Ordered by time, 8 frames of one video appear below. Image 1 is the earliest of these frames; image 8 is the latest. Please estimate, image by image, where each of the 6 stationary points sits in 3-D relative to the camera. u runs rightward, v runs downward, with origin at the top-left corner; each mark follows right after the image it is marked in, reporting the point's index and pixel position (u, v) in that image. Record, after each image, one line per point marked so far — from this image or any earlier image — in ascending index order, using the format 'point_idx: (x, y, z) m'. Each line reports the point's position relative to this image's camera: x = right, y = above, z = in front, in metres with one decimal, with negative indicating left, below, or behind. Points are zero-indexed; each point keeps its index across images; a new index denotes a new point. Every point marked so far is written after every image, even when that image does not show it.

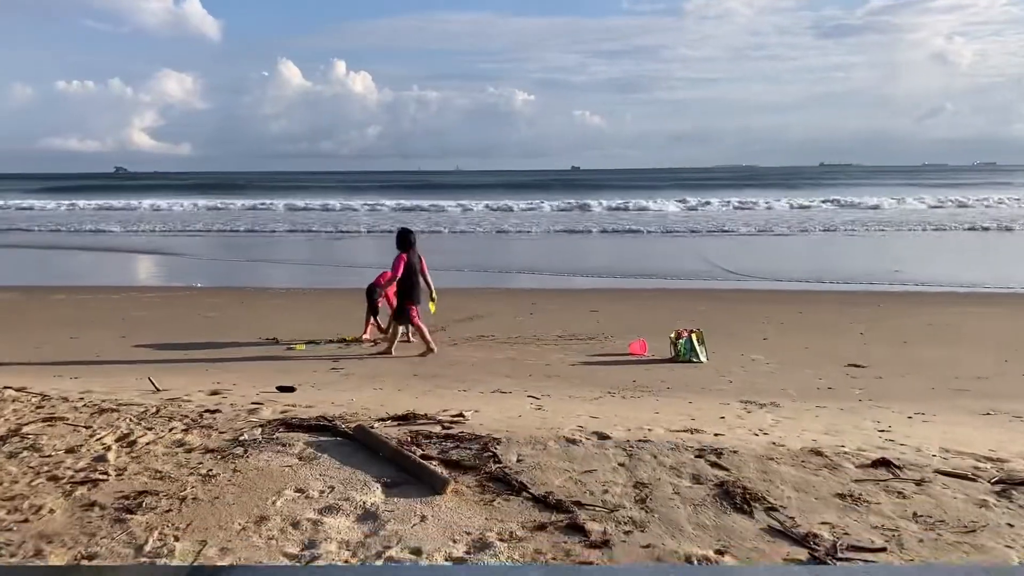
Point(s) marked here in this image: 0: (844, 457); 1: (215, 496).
0: (+1.3, -0.7, +3.8) m
1: (-1.0, -0.7, +3.3) m
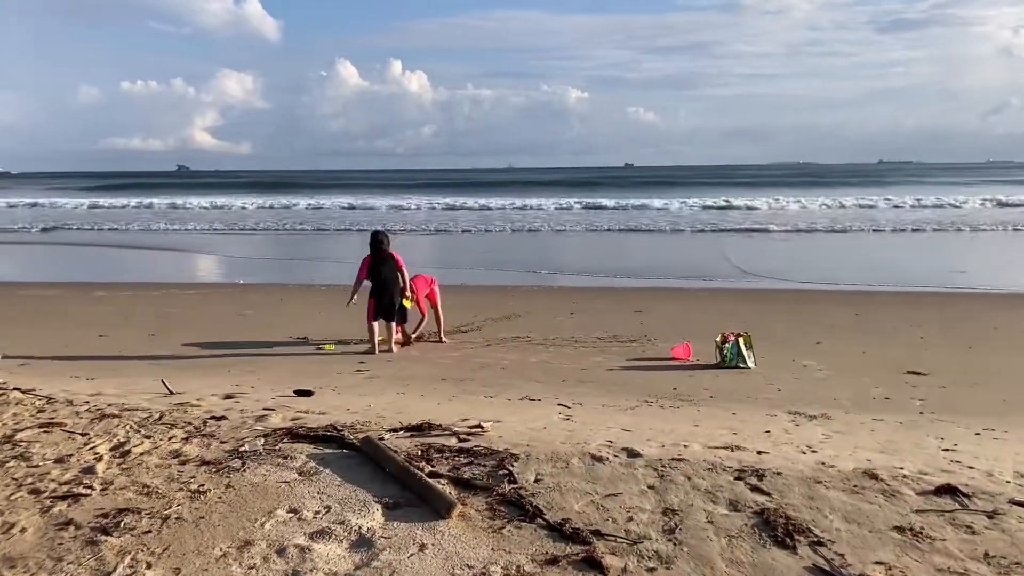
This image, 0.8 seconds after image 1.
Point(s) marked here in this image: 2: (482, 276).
0: (+1.4, -0.7, +3.4) m
1: (-1.0, -0.7, +3.1) m
2: (-0.4, +0.1, +13.8) m
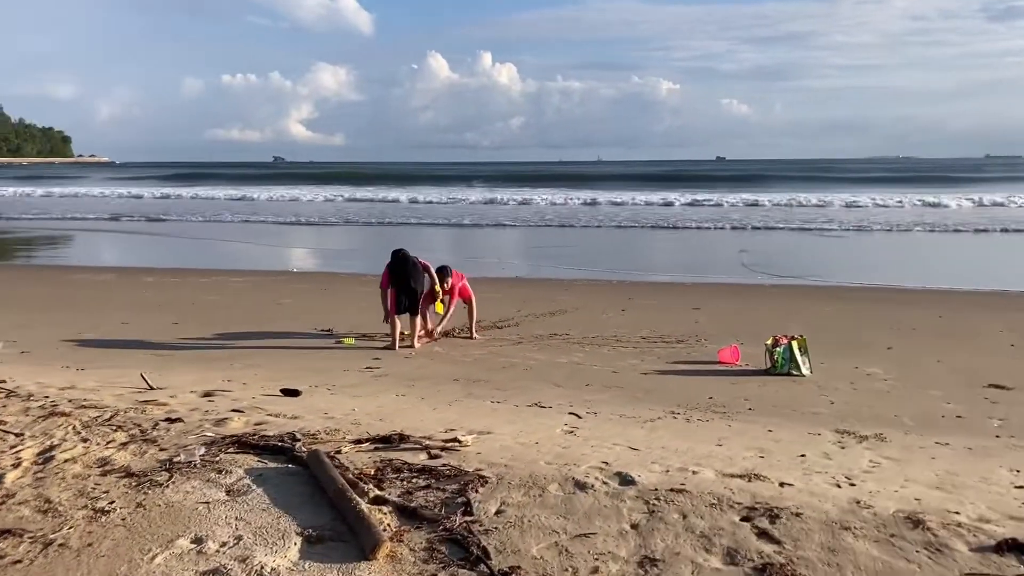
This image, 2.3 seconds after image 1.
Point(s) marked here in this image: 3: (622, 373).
0: (+1.3, -0.7, +2.7) m
1: (-1.2, -0.7, +2.6) m
2: (+0.4, +0.2, +13.2) m
3: (+0.7, -0.5, +5.7) m
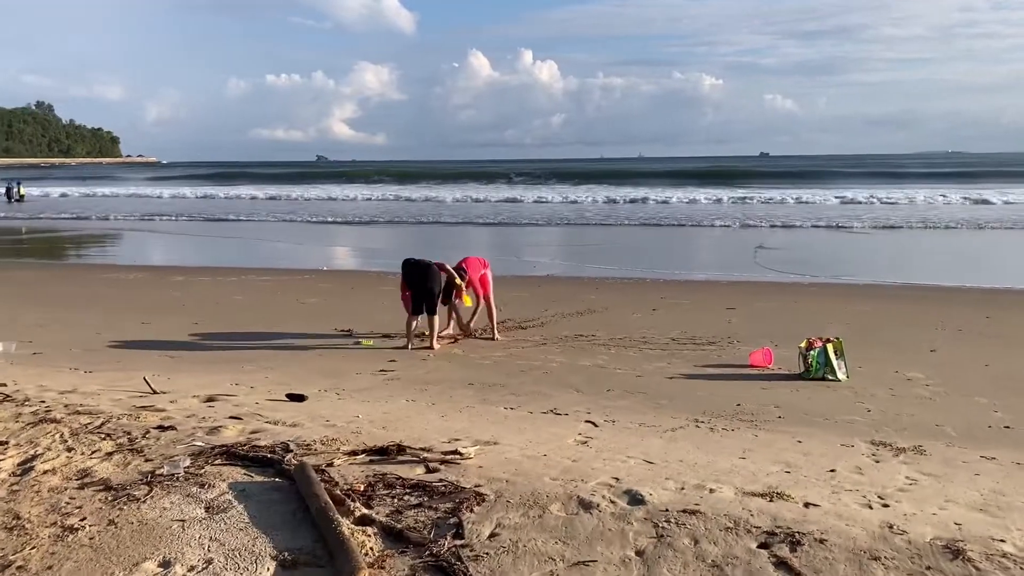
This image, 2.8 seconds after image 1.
0: (+1.2, -0.7, +2.4) m
1: (-1.2, -0.7, +2.4) m
2: (+0.9, +0.2, +13.0) m
3: (+0.8, -0.5, +5.5) m
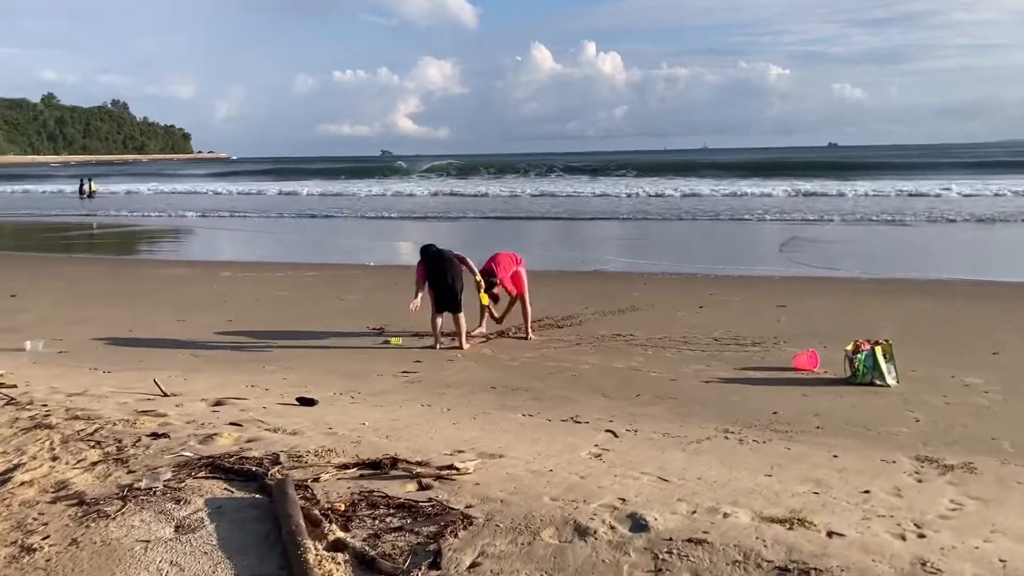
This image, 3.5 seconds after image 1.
0: (+1.2, -0.7, +2.1) m
1: (-1.2, -0.7, +2.3) m
2: (+1.5, +0.3, +12.7) m
3: (+0.9, -0.5, +5.2) m
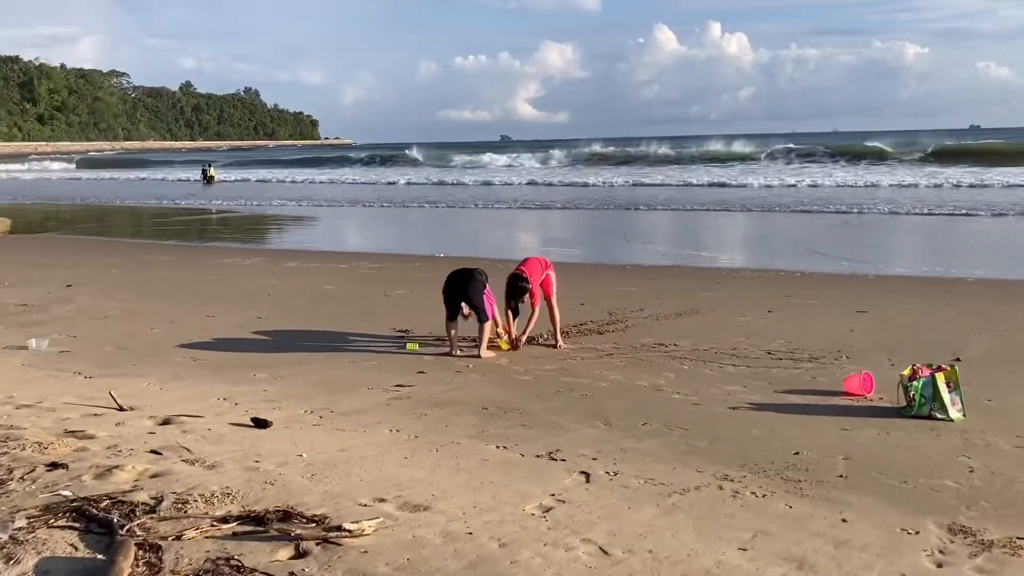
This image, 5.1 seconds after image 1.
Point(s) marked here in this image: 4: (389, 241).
0: (+0.8, -0.8, +1.4) m
1: (-1.6, -0.8, +1.9) m
2: (+2.4, +0.4, +11.9) m
3: (+0.9, -0.6, +4.5) m
4: (-2.0, +0.8, +15.5) m
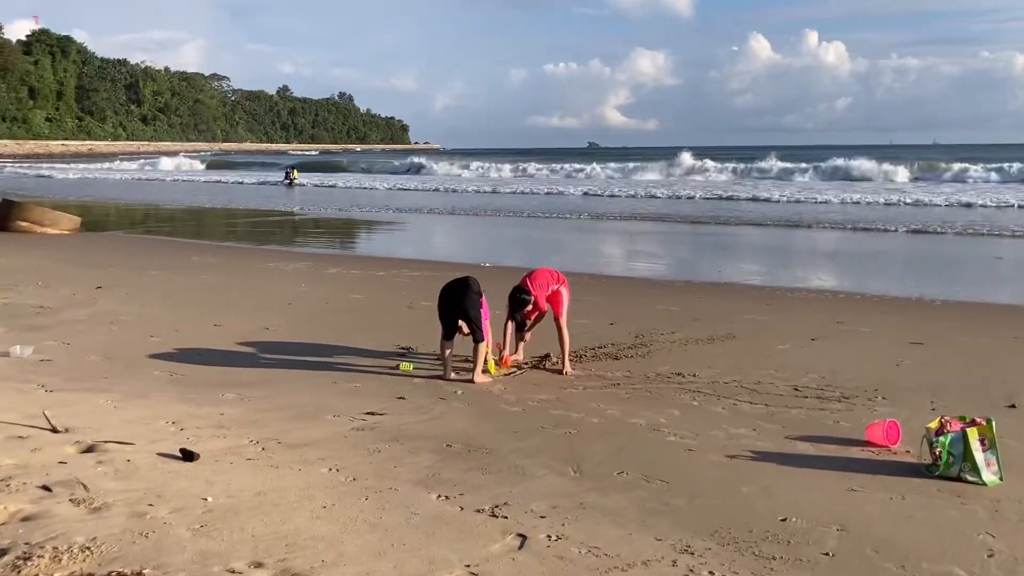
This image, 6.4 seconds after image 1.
0: (+0.4, -0.9, +0.9) m
1: (-1.9, -0.8, +1.6) m
2: (+3.0, +0.1, +11.2) m
3: (+0.8, -0.7, +4.0) m
4: (-1.1, +0.7, +15.2) m
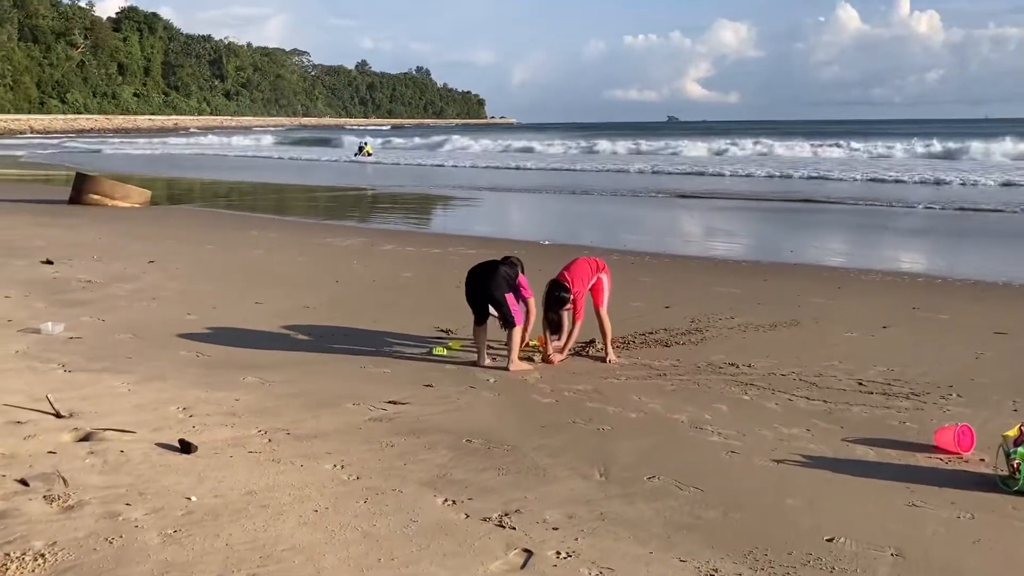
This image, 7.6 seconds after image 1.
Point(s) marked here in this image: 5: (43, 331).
0: (+0.2, -0.9, +0.6) m
1: (-2.0, -0.8, +1.5) m
2: (+3.6, +0.3, +10.6) m
3: (+0.9, -0.6, +3.6) m
4: (-0.1, +1.0, +14.9) m
5: (-2.6, -0.2, +5.3) m
